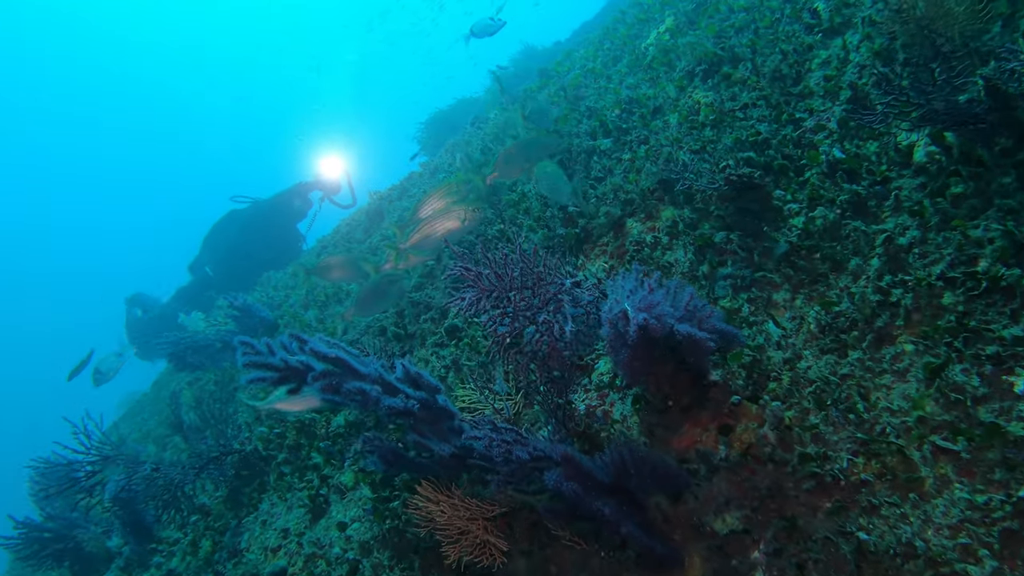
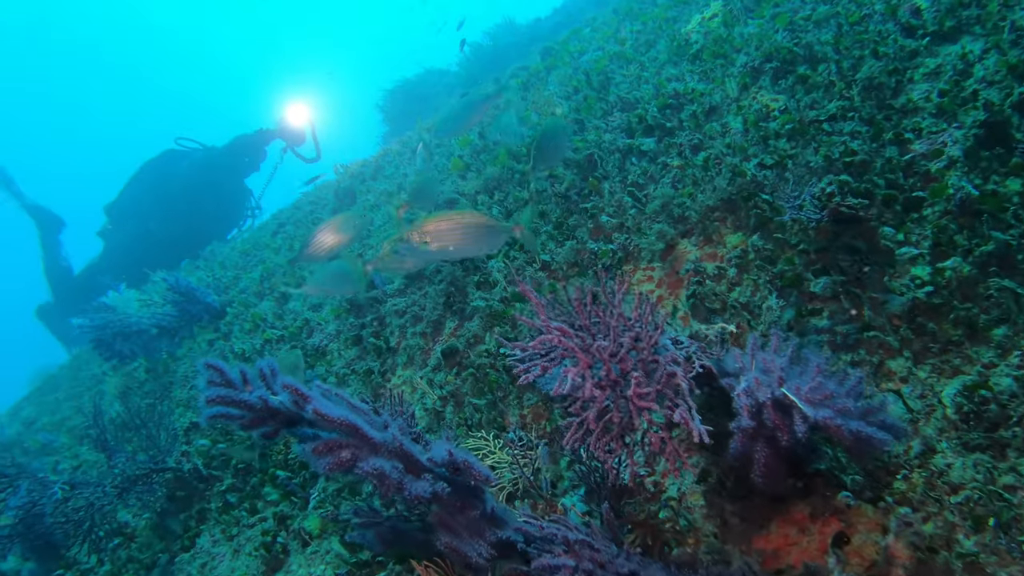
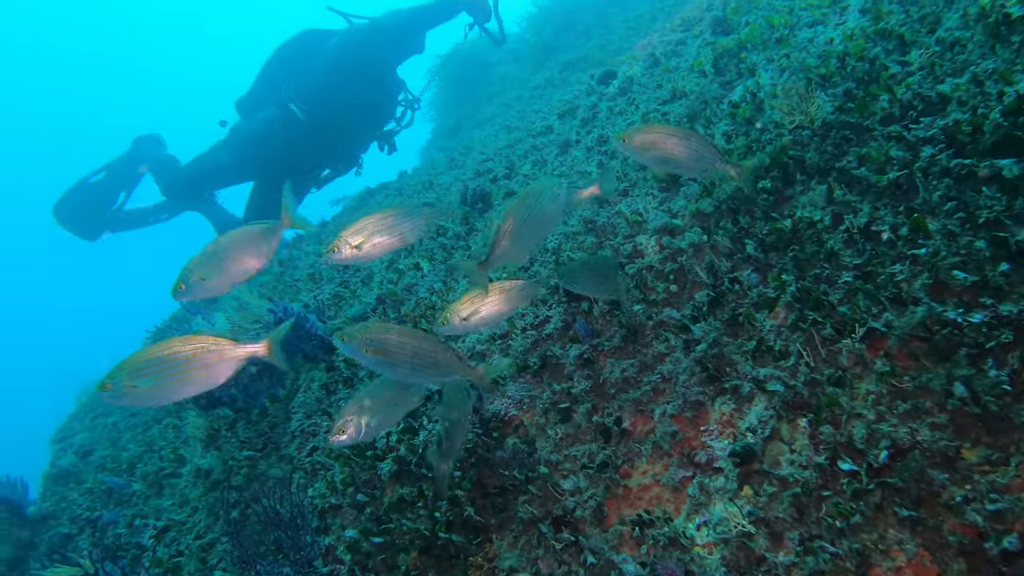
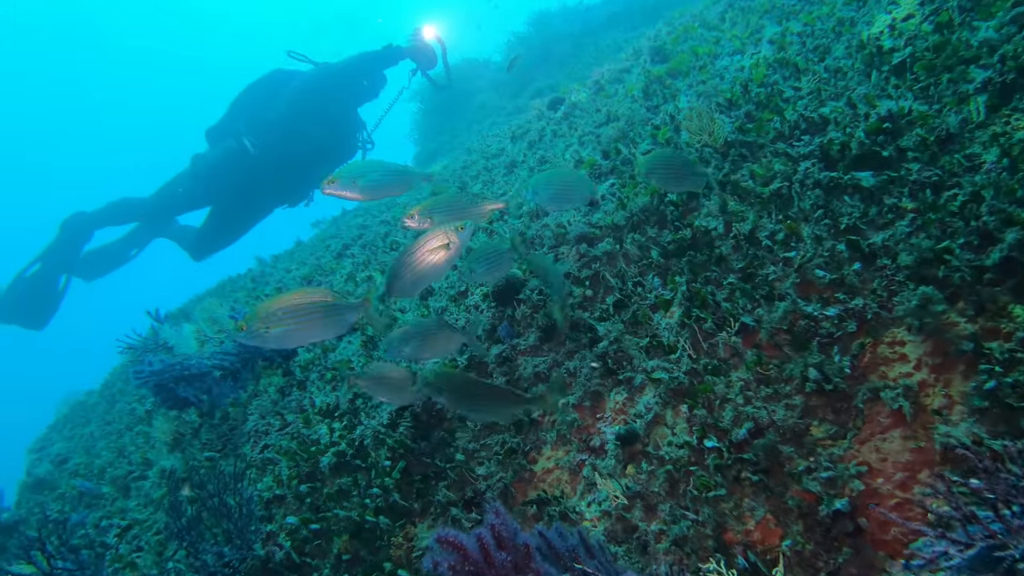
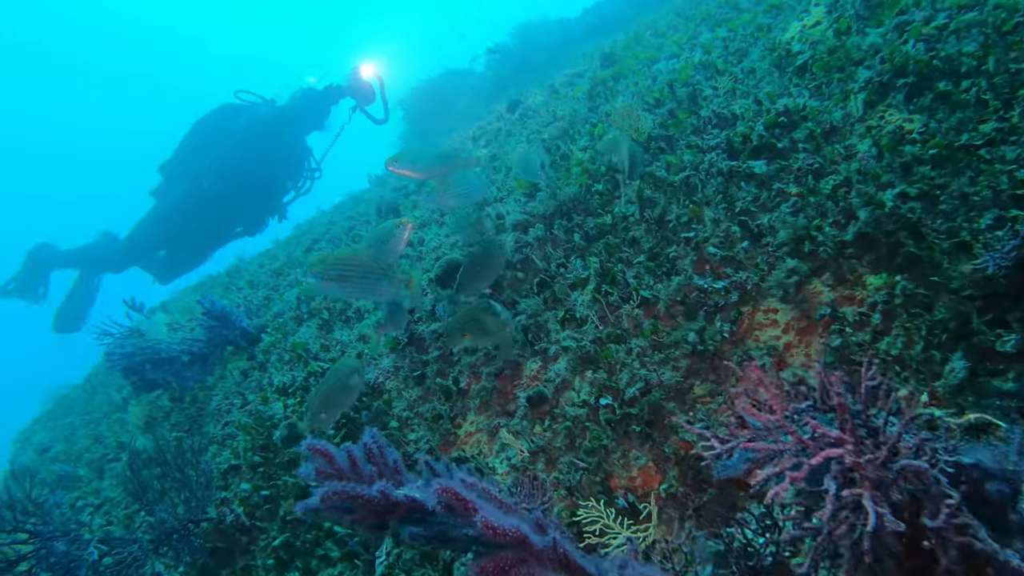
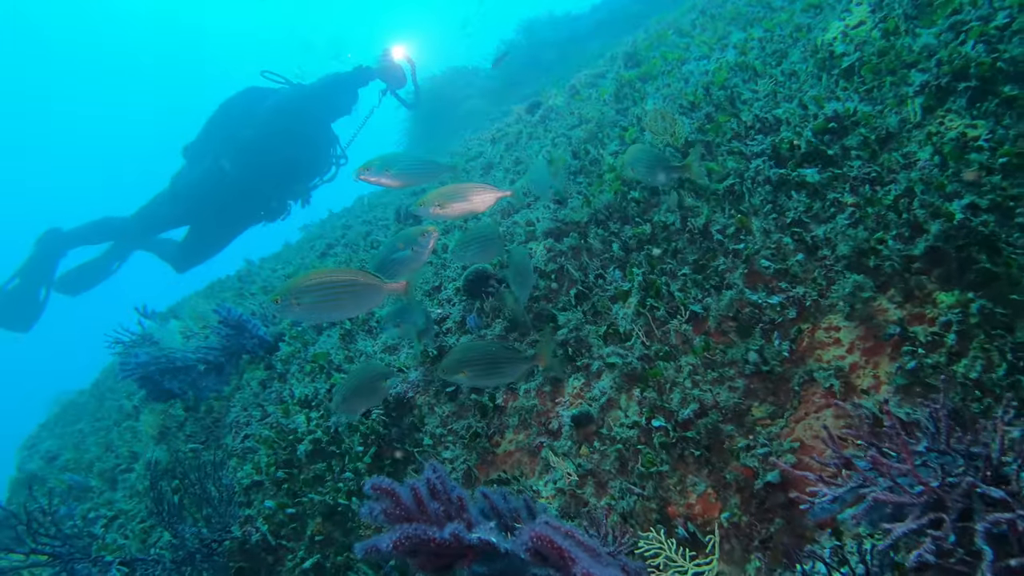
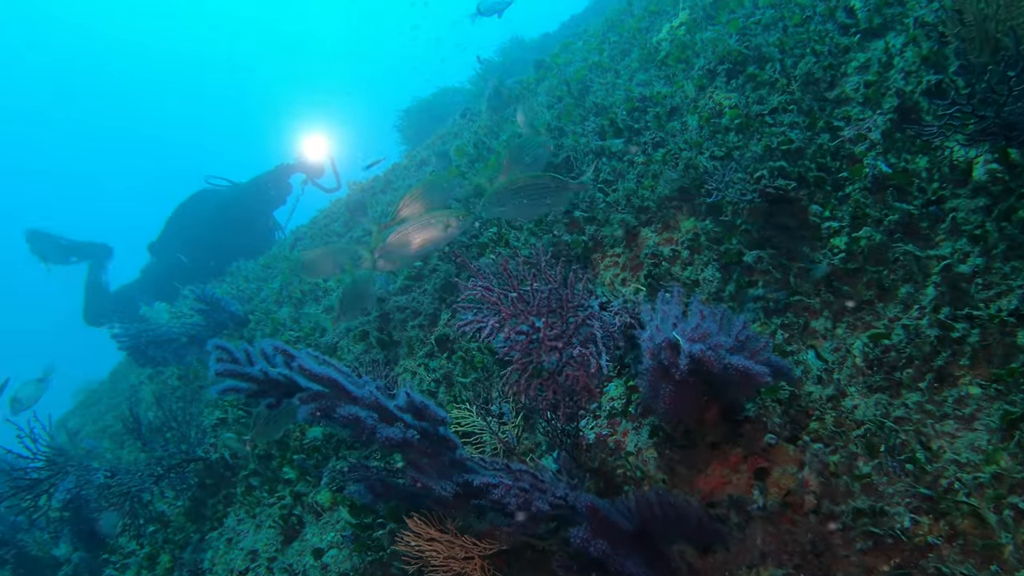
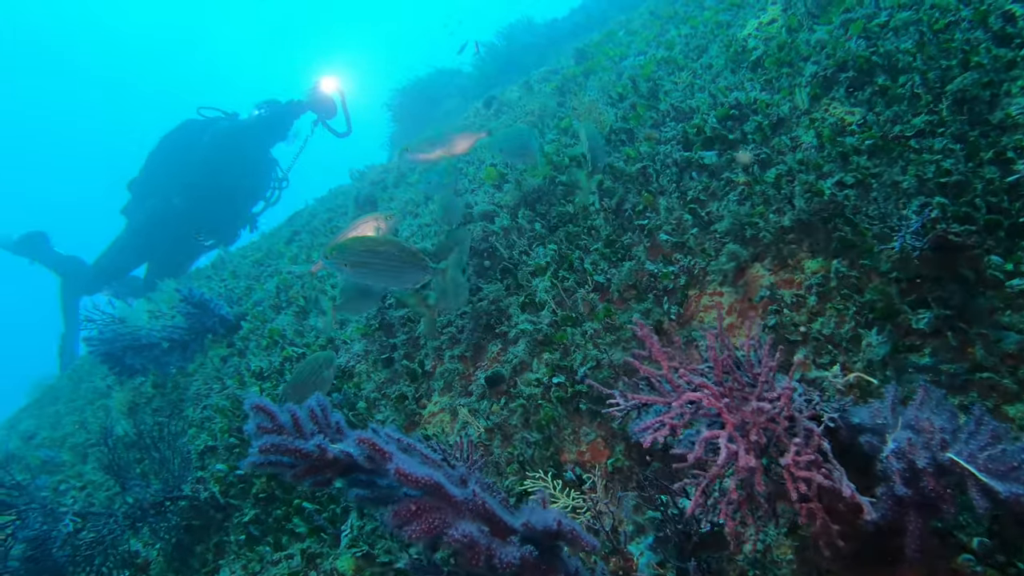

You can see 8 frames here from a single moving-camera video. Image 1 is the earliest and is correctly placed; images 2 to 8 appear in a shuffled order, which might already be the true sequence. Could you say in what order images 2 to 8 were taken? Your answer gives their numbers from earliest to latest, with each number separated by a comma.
7, 2, 8, 5, 6, 4, 3
